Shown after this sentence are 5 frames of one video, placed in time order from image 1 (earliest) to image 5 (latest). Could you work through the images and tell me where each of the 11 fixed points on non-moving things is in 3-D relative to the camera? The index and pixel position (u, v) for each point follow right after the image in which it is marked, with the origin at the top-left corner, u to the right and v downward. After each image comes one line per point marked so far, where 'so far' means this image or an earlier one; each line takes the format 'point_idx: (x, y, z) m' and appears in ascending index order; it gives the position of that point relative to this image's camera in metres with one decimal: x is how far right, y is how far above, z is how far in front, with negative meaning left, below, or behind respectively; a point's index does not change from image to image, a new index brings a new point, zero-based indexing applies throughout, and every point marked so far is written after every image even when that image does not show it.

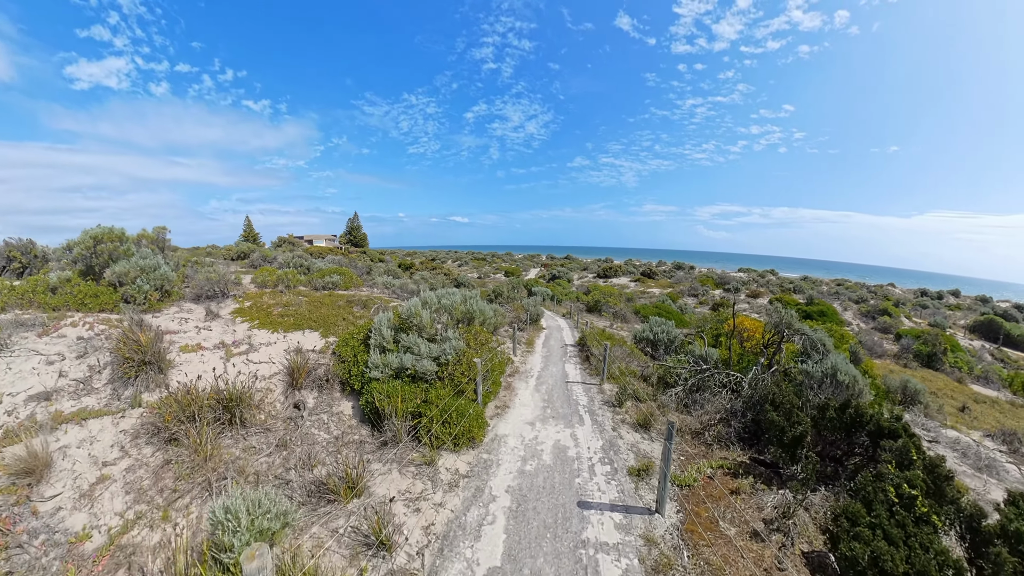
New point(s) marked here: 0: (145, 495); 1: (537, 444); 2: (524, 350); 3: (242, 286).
0: (-3.2, -1.8, +4.6) m
1: (+0.2, -1.4, +4.6) m
2: (+0.3, -1.3, +10.7) m
3: (-8.2, 0.0, +15.8) m
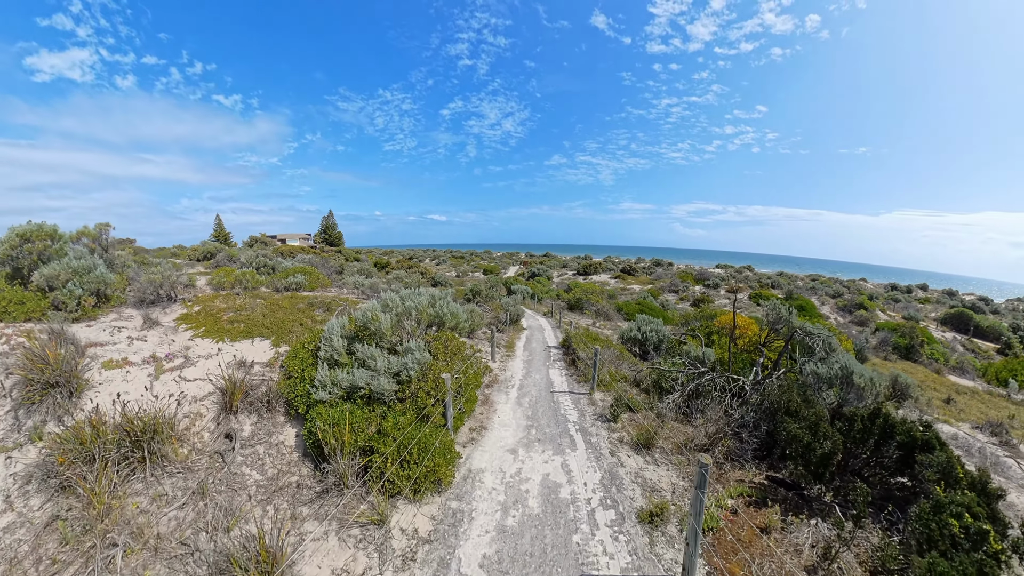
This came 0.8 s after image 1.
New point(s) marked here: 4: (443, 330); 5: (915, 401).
0: (-3.3, -1.9, +3.5) m
1: (+0.1, -1.4, +3.7) m
2: (-0.1, -1.2, +9.8) m
3: (-8.8, -0.1, +14.5) m
4: (-0.9, -0.5, +6.7) m
5: (+11.2, -3.1, +14.6) m
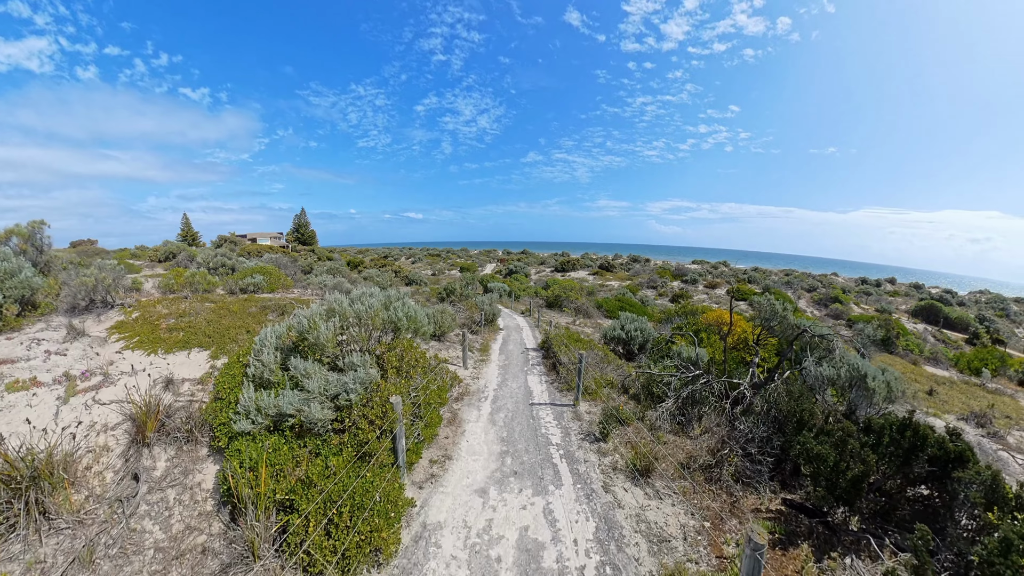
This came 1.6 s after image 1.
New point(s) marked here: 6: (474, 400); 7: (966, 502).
0: (-3.5, -1.9, +2.5) m
1: (-0.1, -1.3, +2.8) m
2: (-0.6, -1.2, +8.9) m
3: (-9.4, -0.2, +13.3) m
4: (-1.2, -0.5, +5.8) m
5: (+10.6, -2.9, +14.2) m
6: (-0.4, -1.3, +5.9) m
7: (+3.7, -1.8, +4.3) m
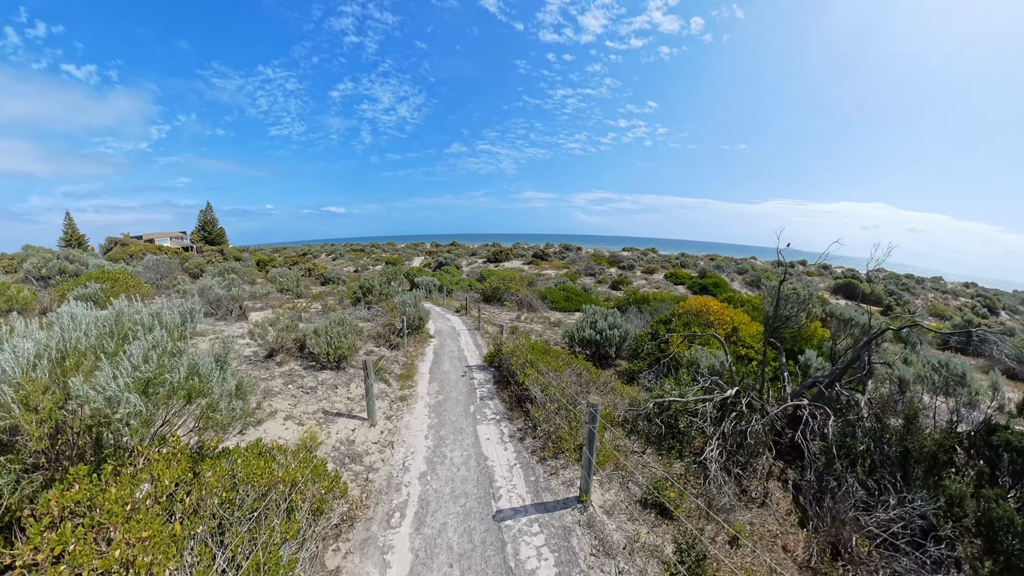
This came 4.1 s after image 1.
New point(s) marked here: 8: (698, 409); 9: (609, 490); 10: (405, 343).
0: (-3.3, -2.0, -1.0) m
1: (0.0, -1.4, -0.3) m
2: (-1.3, -1.2, +5.7) m
3: (-10.6, -0.5, +8.9) m
4: (-1.5, -0.6, +2.5) m
5: (+9.2, -2.3, +12.5) m
6: (-0.7, -1.3, +2.8) m
7: (+3.6, -1.6, +1.7) m
8: (+1.8, -1.2, +5.0) m
9: (+0.7, -1.4, +3.9) m
10: (-1.7, -0.9, +8.4) m
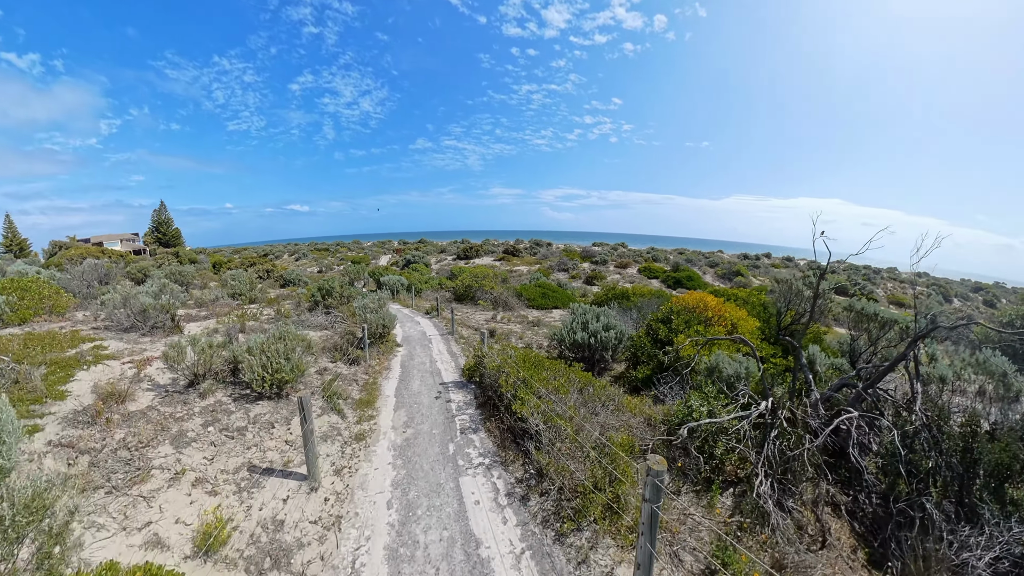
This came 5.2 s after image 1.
0: (-2.9, -2.2, -2.4) m
1: (+0.3, -1.4, -1.5) m
2: (-1.3, -1.2, +4.4) m
3: (-10.9, -0.7, +7.0) m
4: (-1.4, -0.6, +1.2) m
5: (+8.7, -2.1, +11.8) m
6: (-0.6, -1.3, +1.5) m
7: (+3.8, -1.5, +0.7) m
8: (+1.7, -1.2, +3.8) m
9: (+0.7, -1.4, +2.7) m
10: (-2.0, -0.9, +7.1) m
